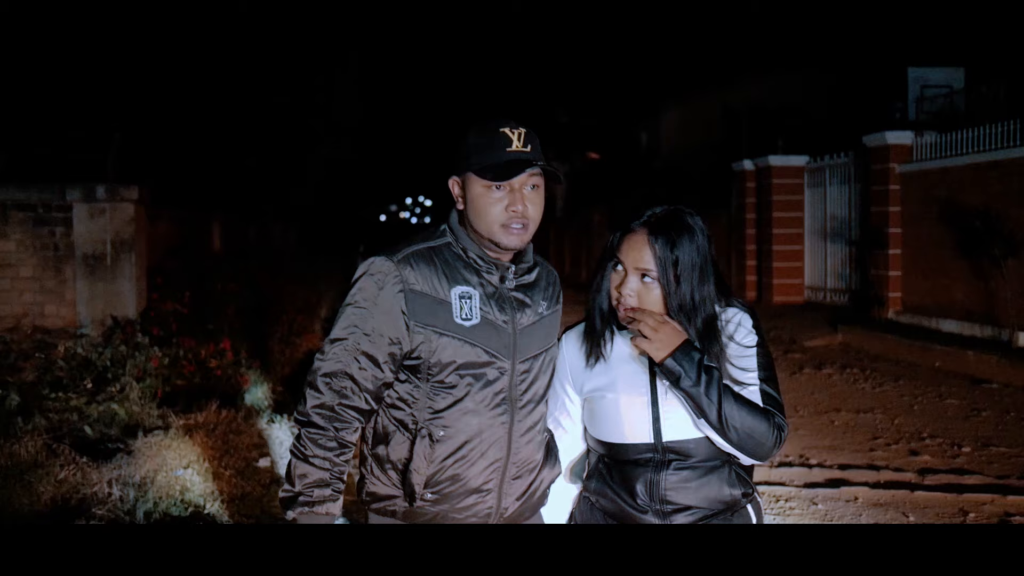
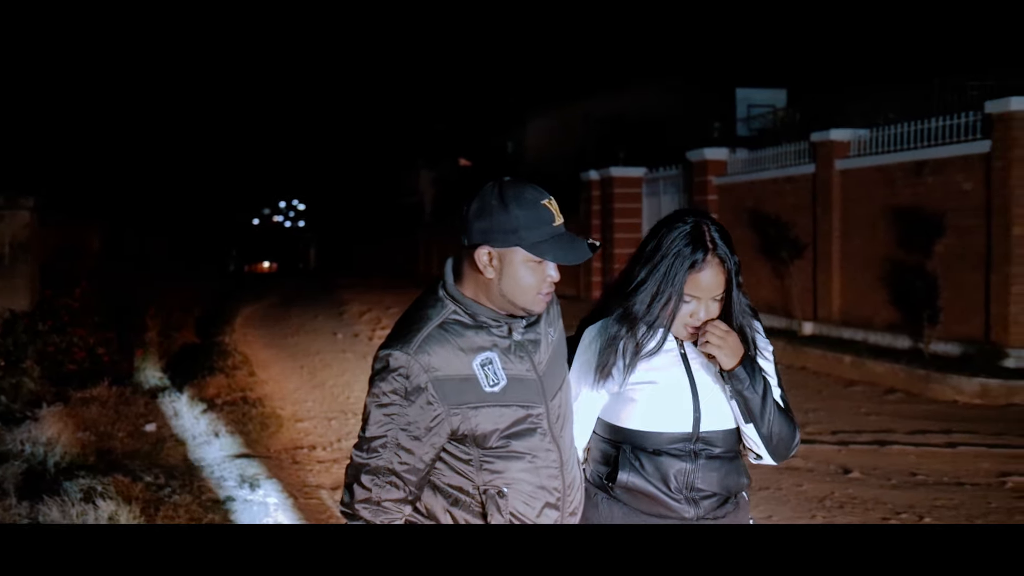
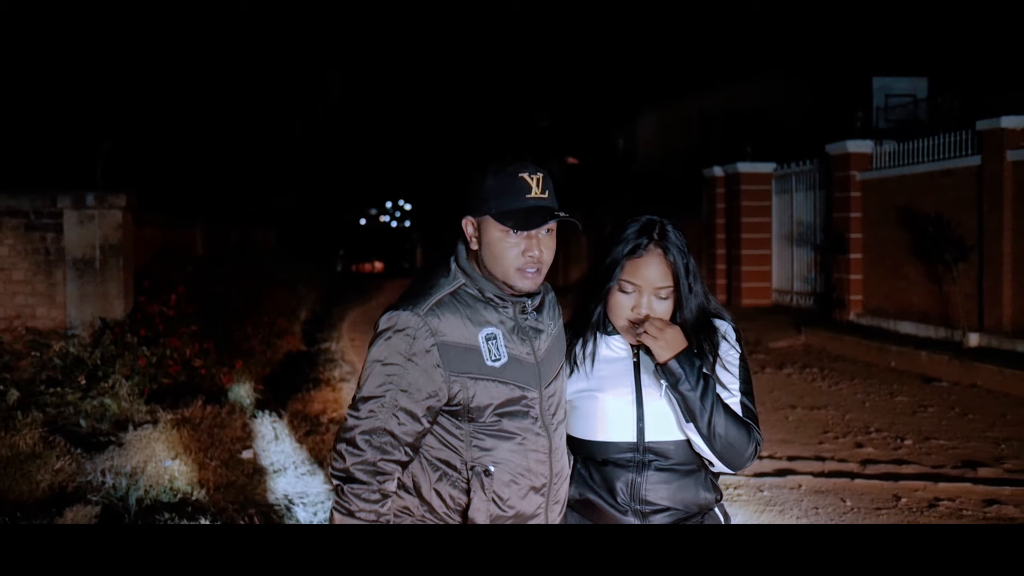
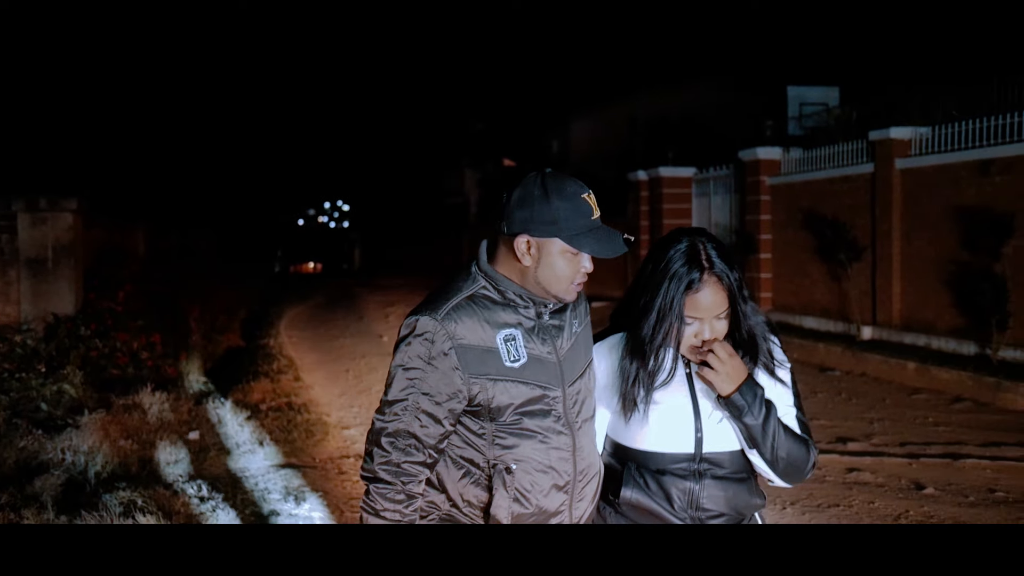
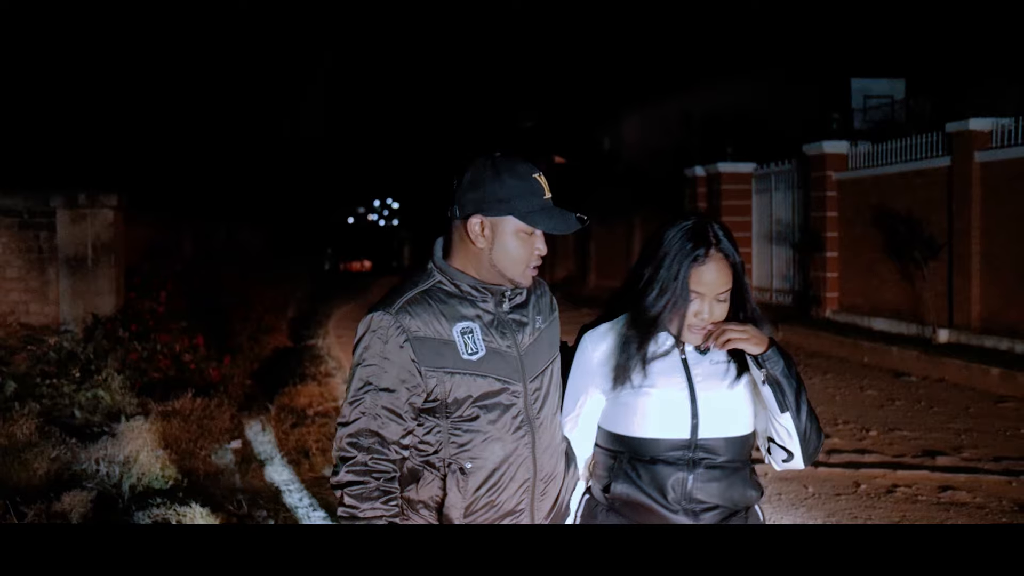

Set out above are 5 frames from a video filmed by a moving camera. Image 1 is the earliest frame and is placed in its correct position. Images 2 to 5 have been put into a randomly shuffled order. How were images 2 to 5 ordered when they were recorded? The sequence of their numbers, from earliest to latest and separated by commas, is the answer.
3, 5, 4, 2
